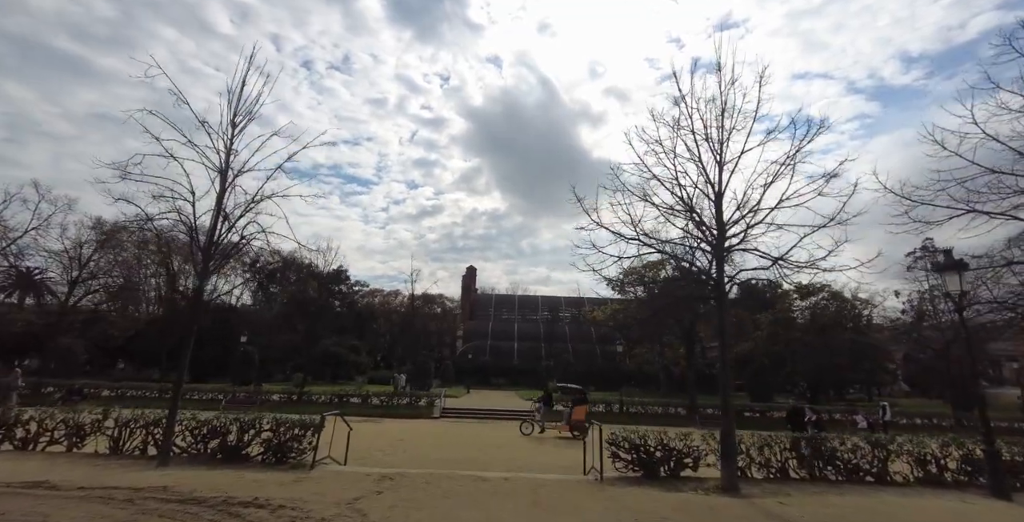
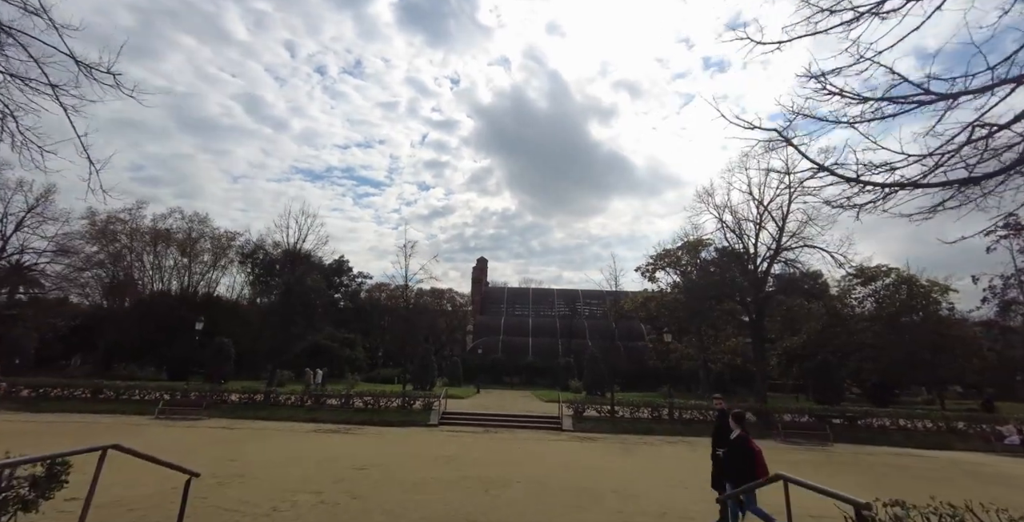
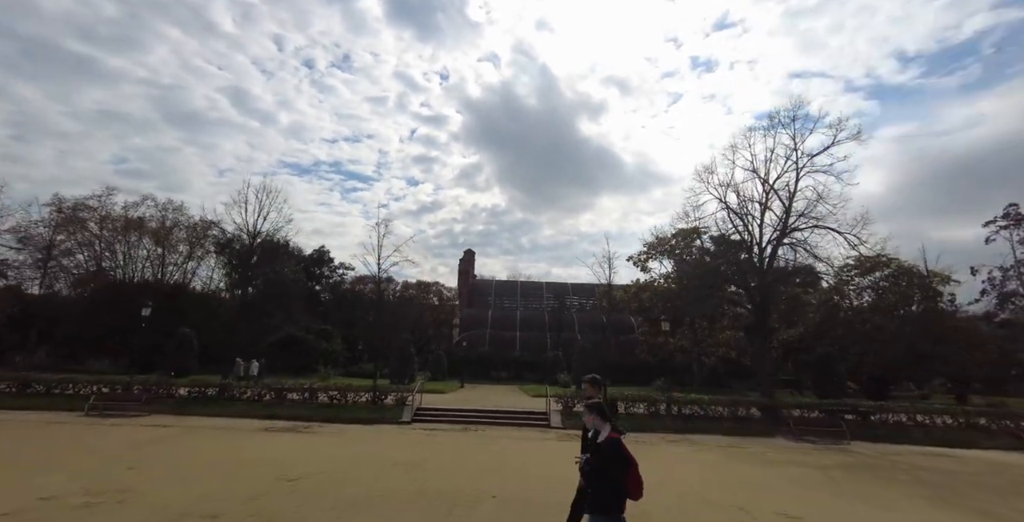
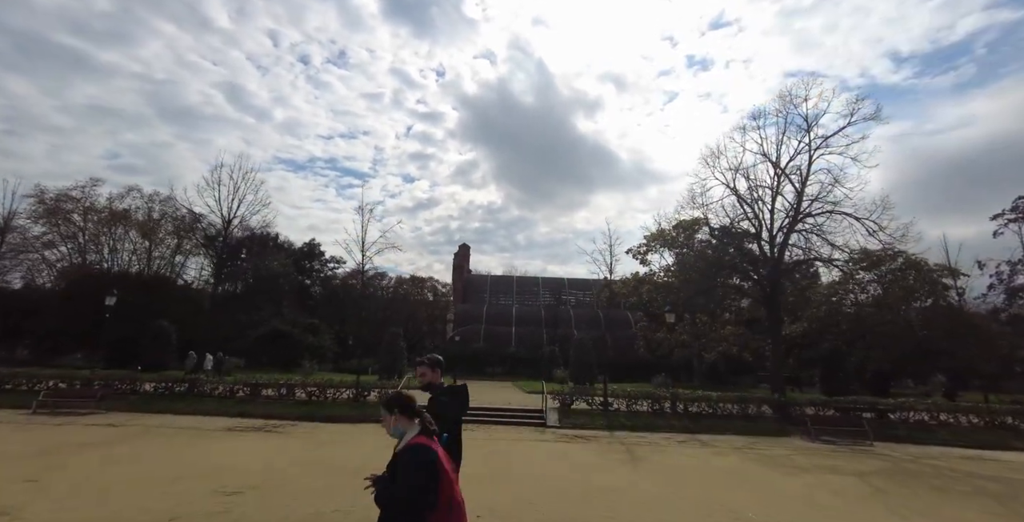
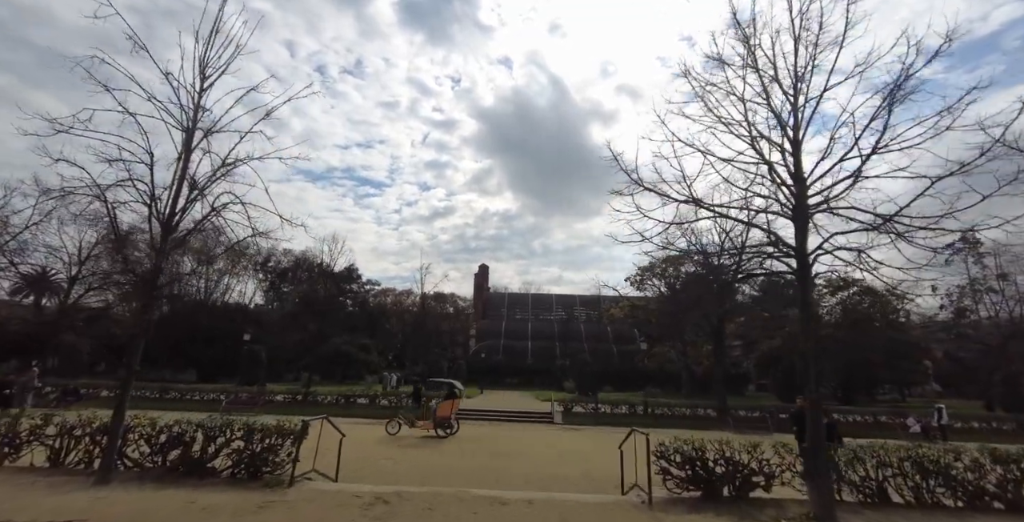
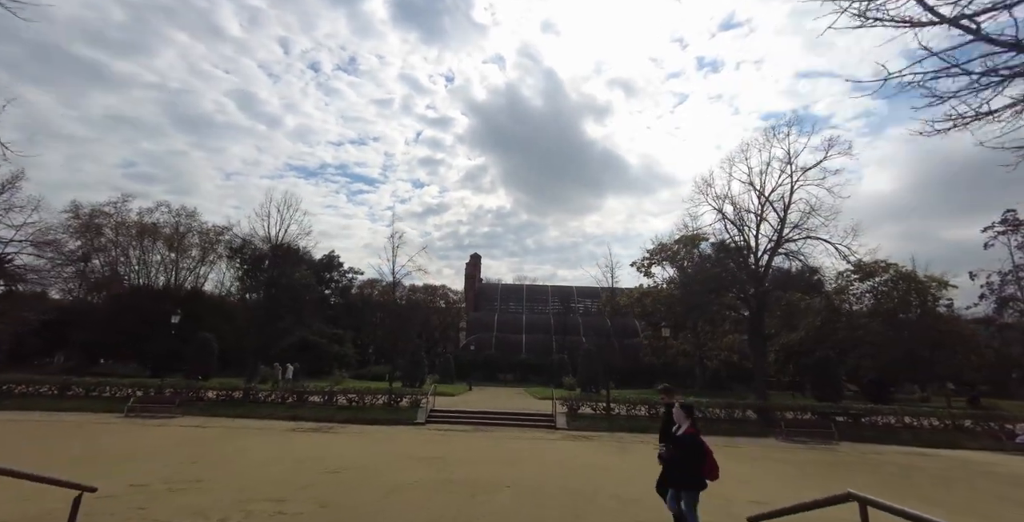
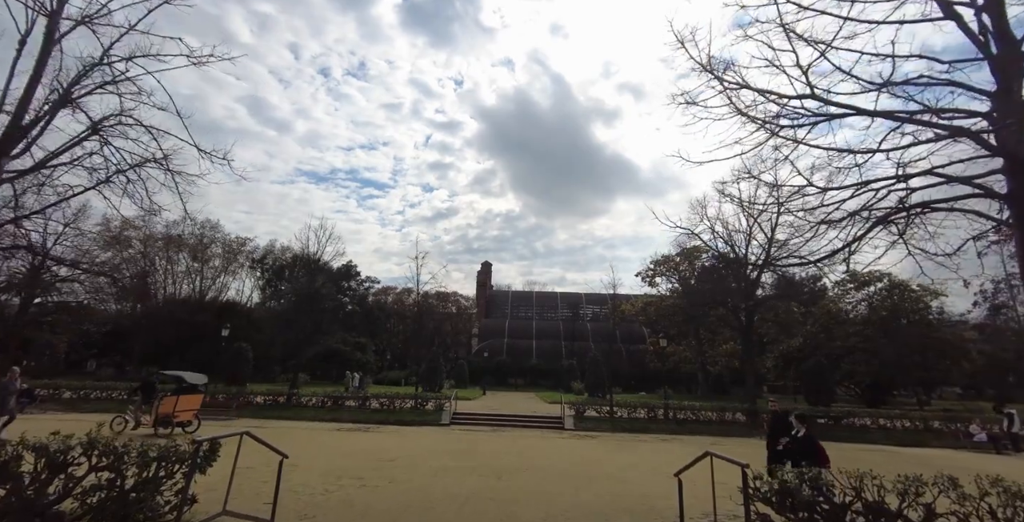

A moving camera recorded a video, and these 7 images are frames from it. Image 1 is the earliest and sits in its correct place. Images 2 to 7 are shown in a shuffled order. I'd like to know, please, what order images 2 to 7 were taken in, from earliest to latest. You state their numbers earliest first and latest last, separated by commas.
5, 7, 2, 6, 3, 4
